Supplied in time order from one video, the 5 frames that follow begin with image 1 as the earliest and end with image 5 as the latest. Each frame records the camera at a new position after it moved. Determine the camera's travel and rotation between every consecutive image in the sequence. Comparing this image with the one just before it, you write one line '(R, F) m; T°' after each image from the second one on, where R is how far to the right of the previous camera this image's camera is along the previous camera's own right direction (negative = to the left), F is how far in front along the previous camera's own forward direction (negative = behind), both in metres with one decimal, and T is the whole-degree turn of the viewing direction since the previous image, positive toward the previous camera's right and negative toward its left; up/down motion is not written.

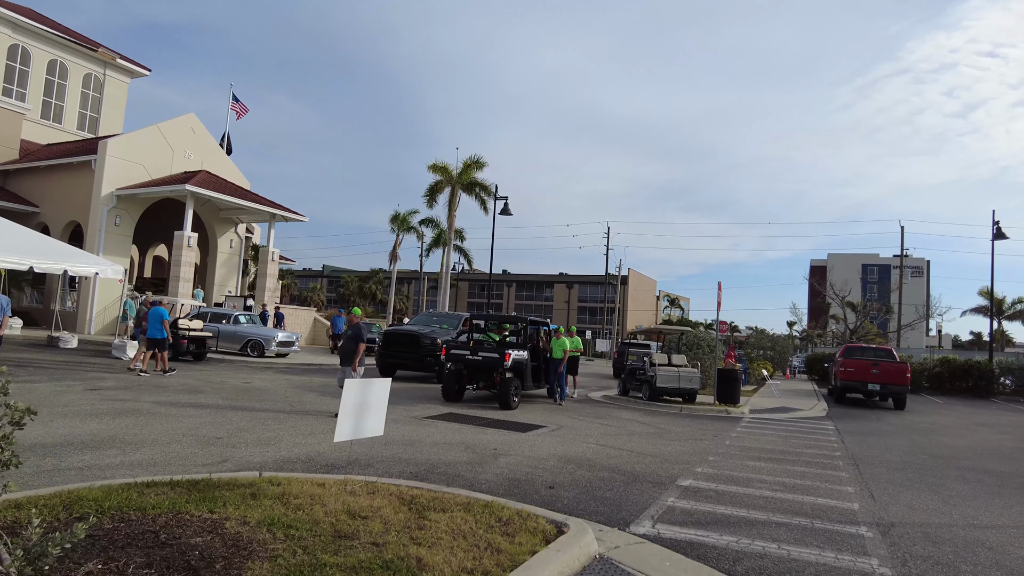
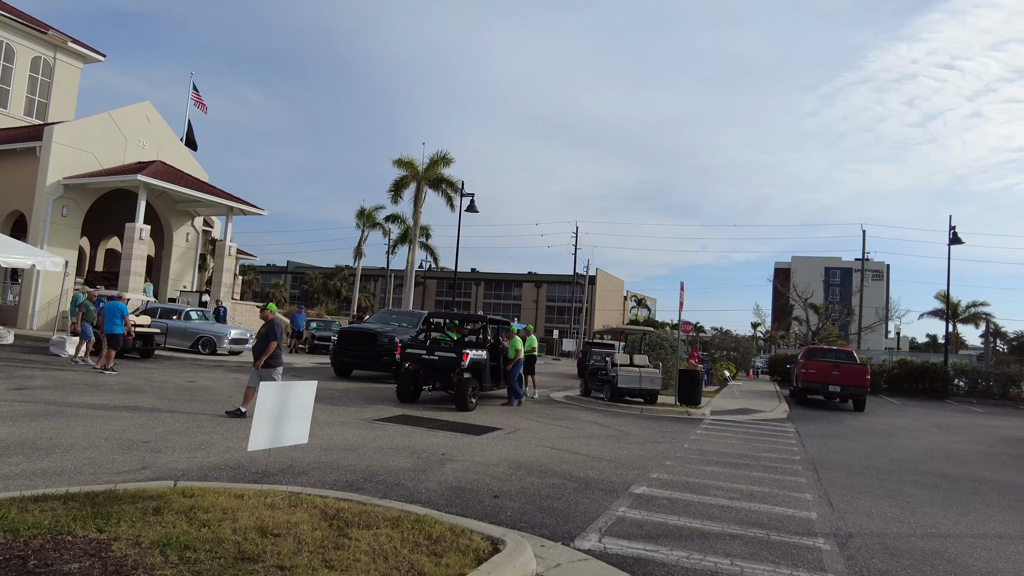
(+0.2, +0.4) m; +3°
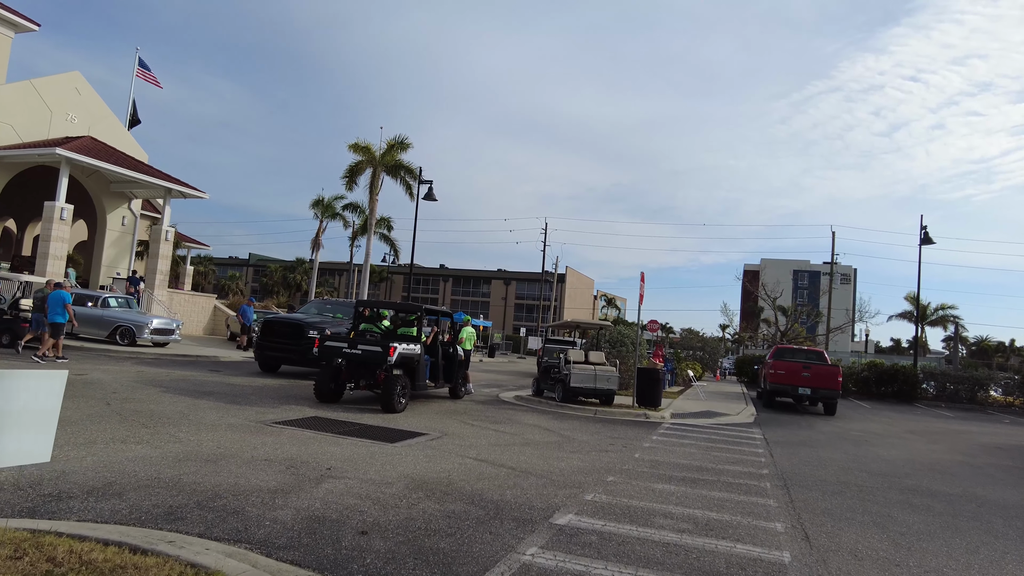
(+0.6, +1.5) m; +2°
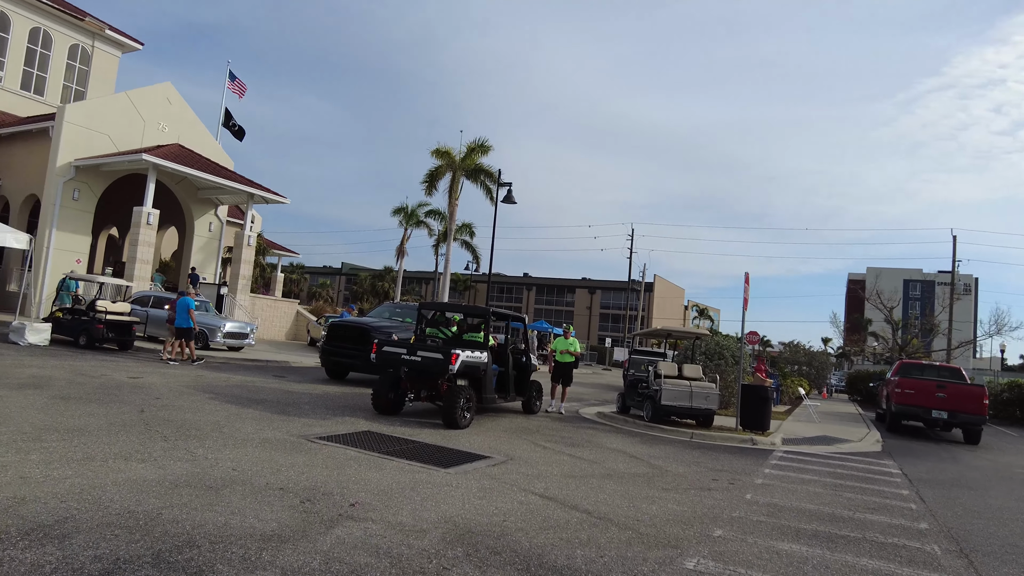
(+0.1, +1.5) m; -8°
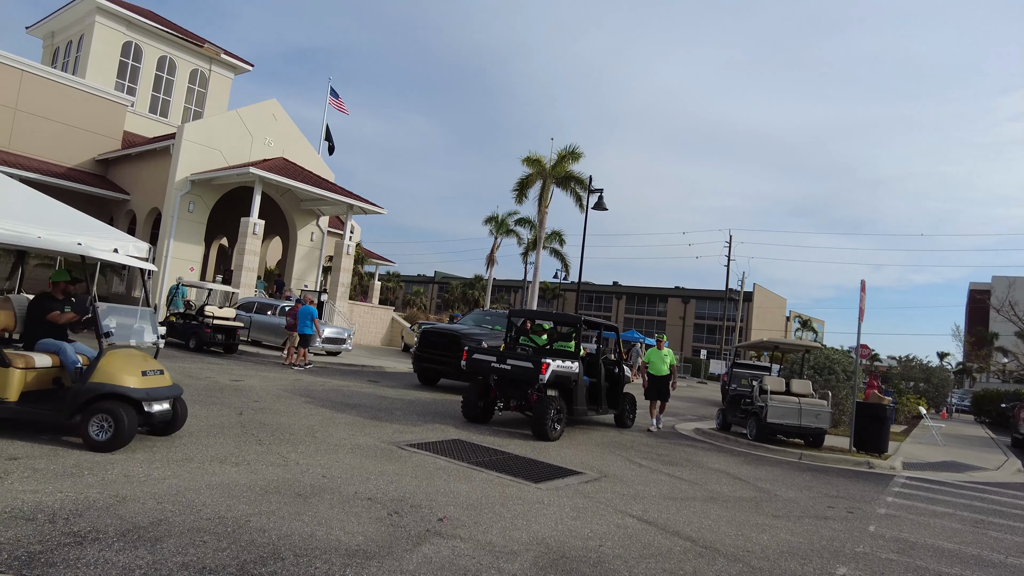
(-0.1, +0.3) m; -8°
